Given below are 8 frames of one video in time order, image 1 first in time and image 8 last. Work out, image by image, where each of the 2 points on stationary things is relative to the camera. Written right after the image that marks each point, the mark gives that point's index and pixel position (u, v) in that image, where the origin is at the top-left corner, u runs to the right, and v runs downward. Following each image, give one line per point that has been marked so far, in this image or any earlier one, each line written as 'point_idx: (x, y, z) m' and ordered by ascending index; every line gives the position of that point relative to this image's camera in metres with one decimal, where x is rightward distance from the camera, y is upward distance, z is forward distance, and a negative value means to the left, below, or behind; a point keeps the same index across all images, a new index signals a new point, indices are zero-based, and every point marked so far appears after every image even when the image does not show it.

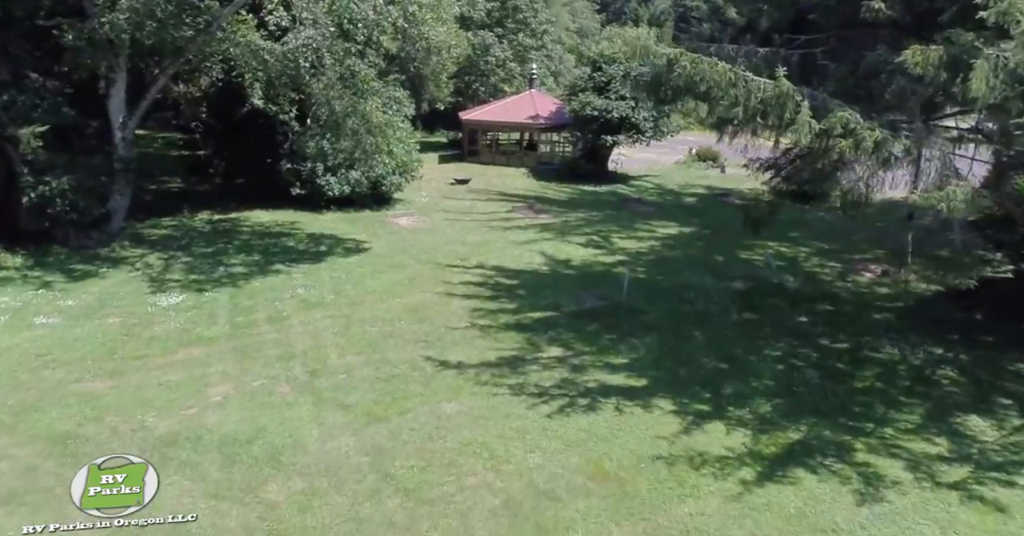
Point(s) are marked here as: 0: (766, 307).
0: (+4.2, -0.7, +11.7) m
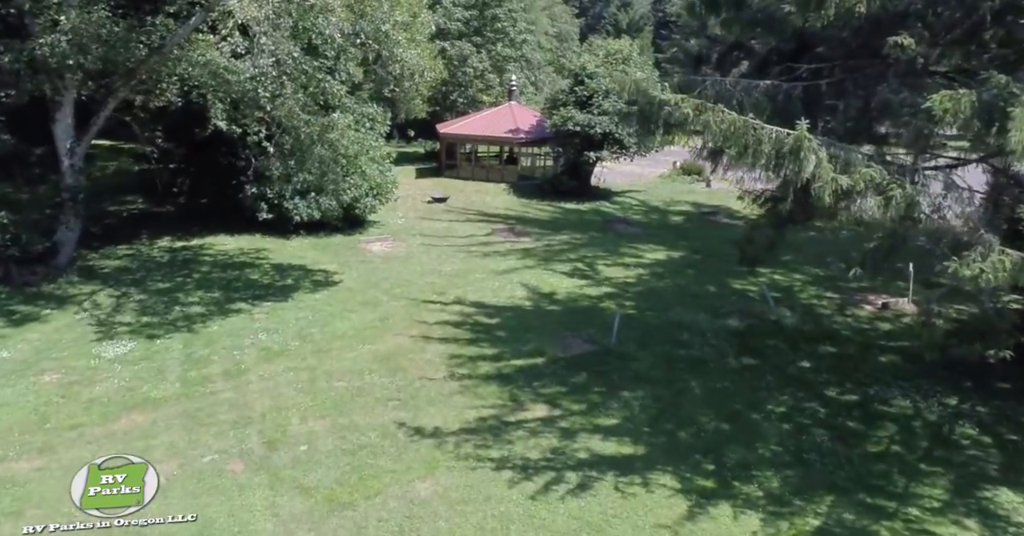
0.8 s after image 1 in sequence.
0: (+3.9, -1.3, +11.0) m
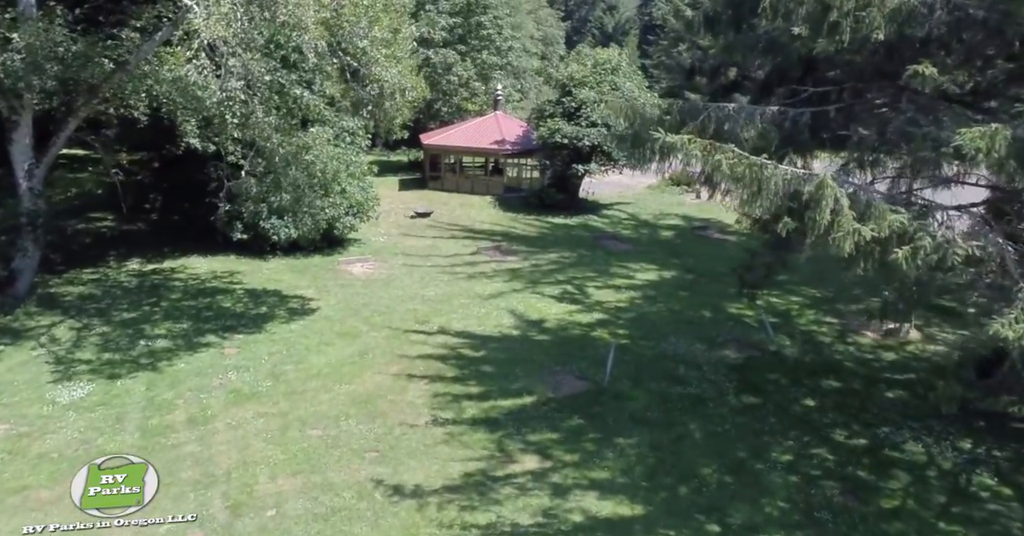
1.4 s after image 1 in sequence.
0: (+3.7, -1.7, +10.4) m
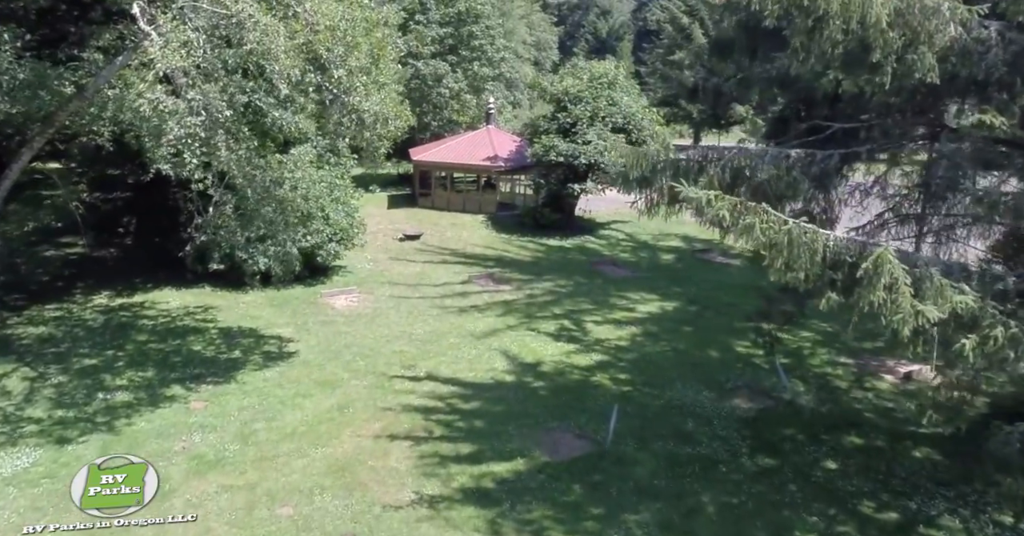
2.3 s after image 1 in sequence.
0: (+3.6, -2.4, +9.5) m
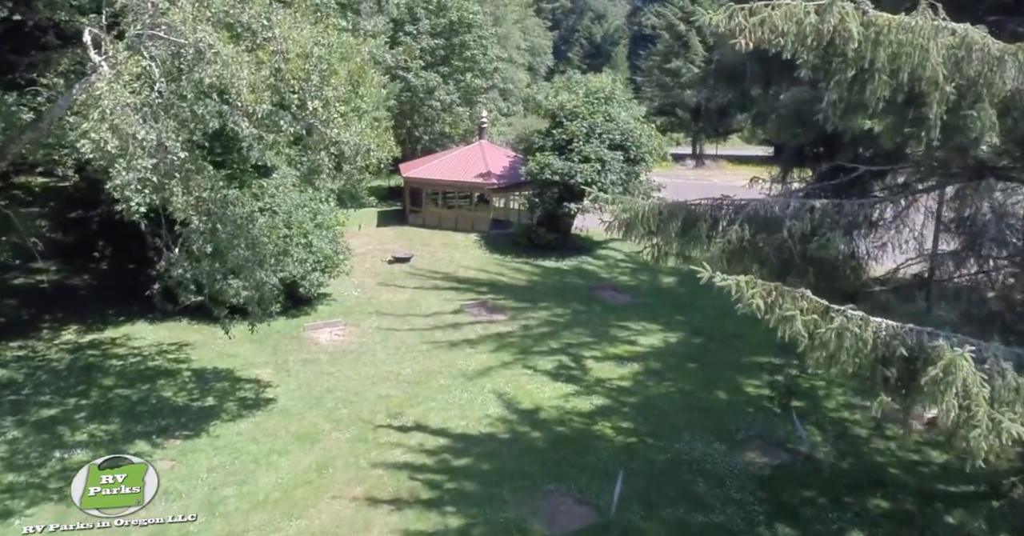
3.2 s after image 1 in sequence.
0: (+3.6, -3.0, +8.7) m
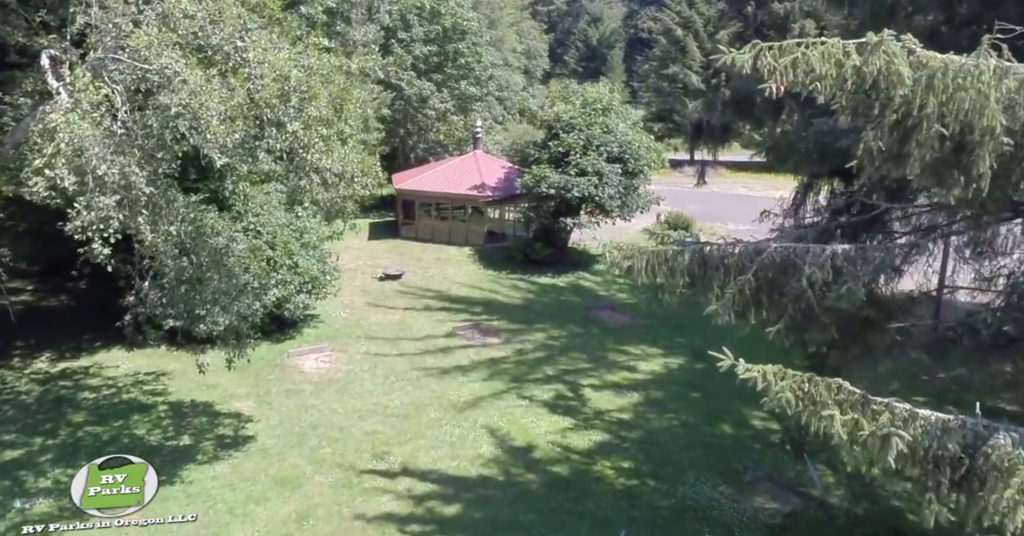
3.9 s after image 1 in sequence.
0: (+3.5, -3.4, +8.1) m
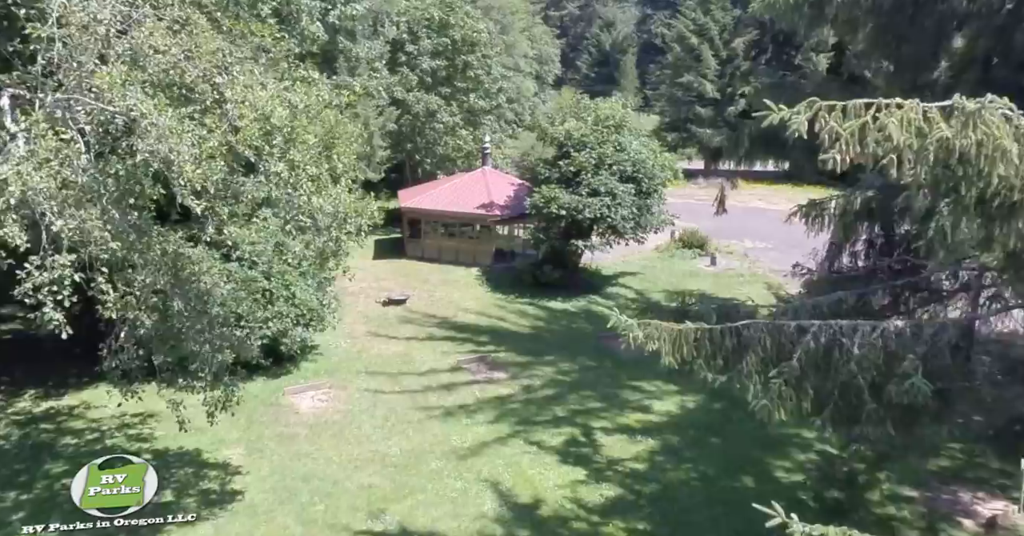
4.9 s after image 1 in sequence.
0: (+3.5, -4.0, +7.3) m
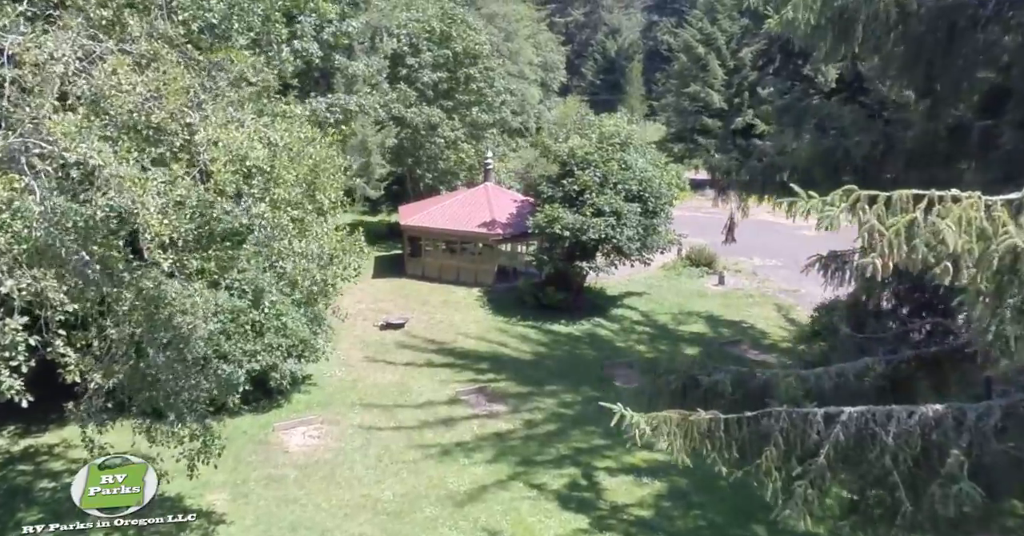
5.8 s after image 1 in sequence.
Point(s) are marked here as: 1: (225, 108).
0: (+3.5, -4.5, +6.6) m
1: (-2.9, +1.7, +7.4) m
